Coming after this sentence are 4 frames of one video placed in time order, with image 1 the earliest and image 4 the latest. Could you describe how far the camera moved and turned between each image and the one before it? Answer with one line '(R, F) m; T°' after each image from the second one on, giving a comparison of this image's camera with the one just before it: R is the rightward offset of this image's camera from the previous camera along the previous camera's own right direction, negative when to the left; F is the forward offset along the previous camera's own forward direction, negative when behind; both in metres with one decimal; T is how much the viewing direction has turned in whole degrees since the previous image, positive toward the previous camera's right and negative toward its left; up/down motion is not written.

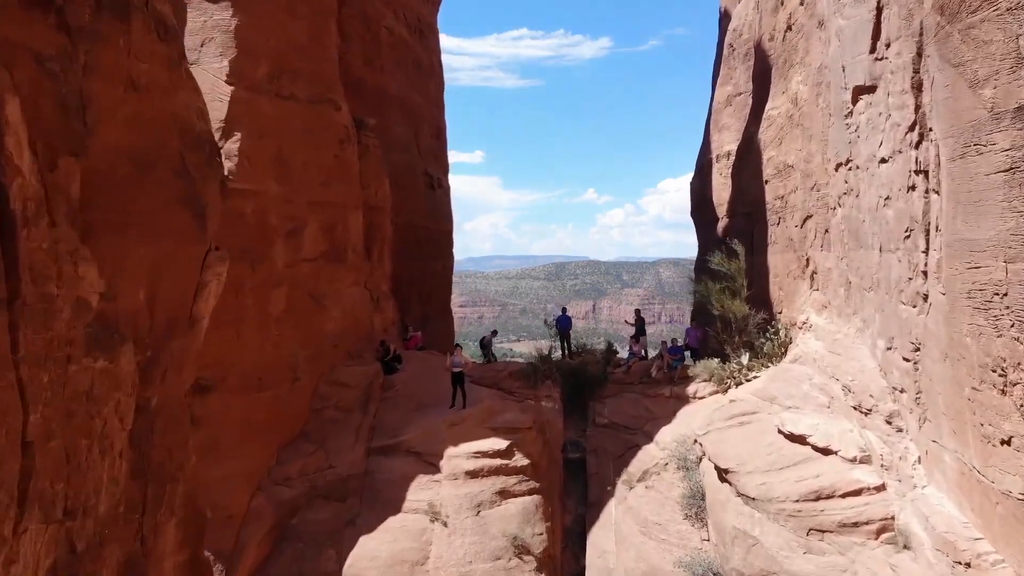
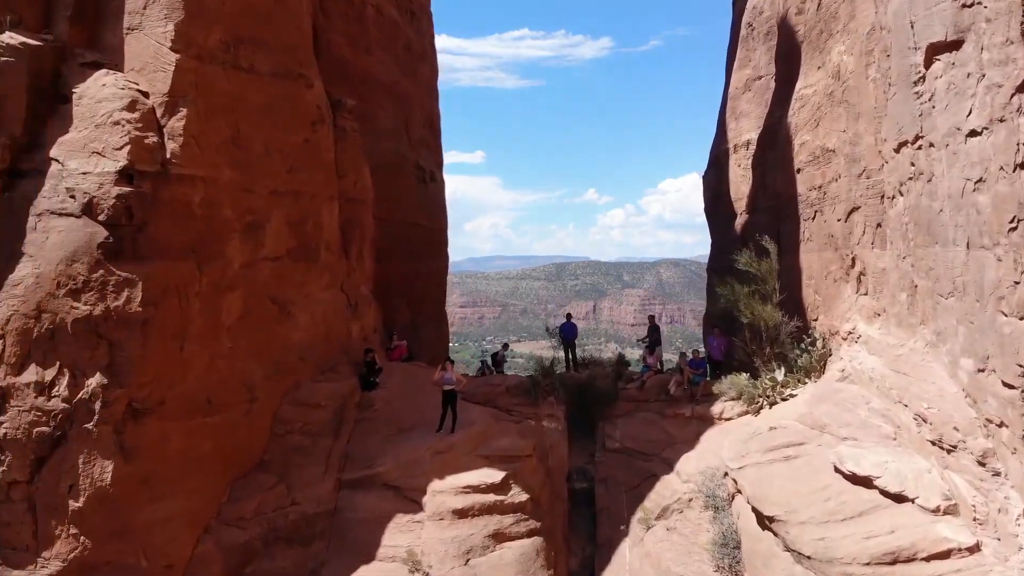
(+0.1, +1.5) m; 0°
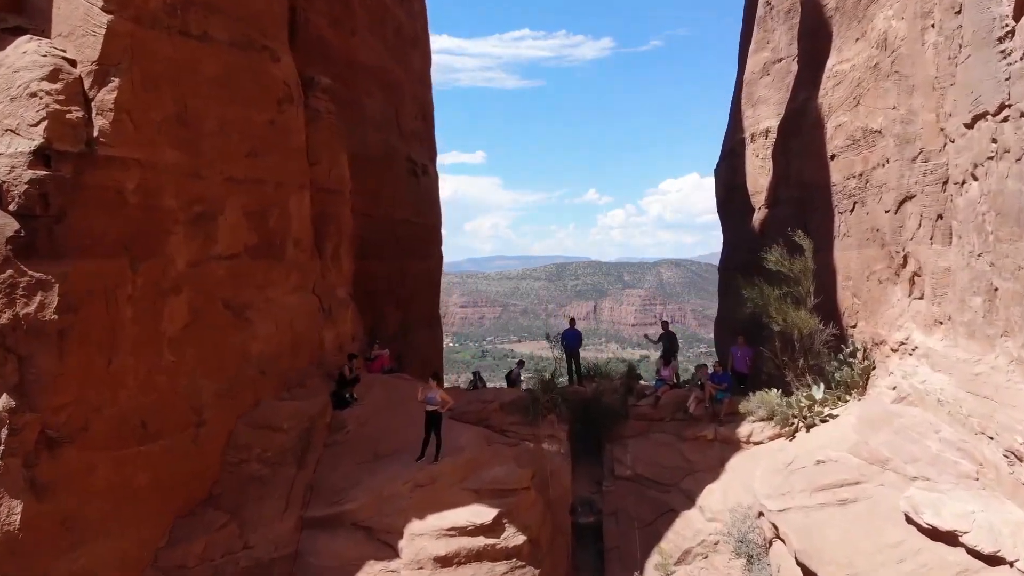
(+0.1, +1.3) m; 0°
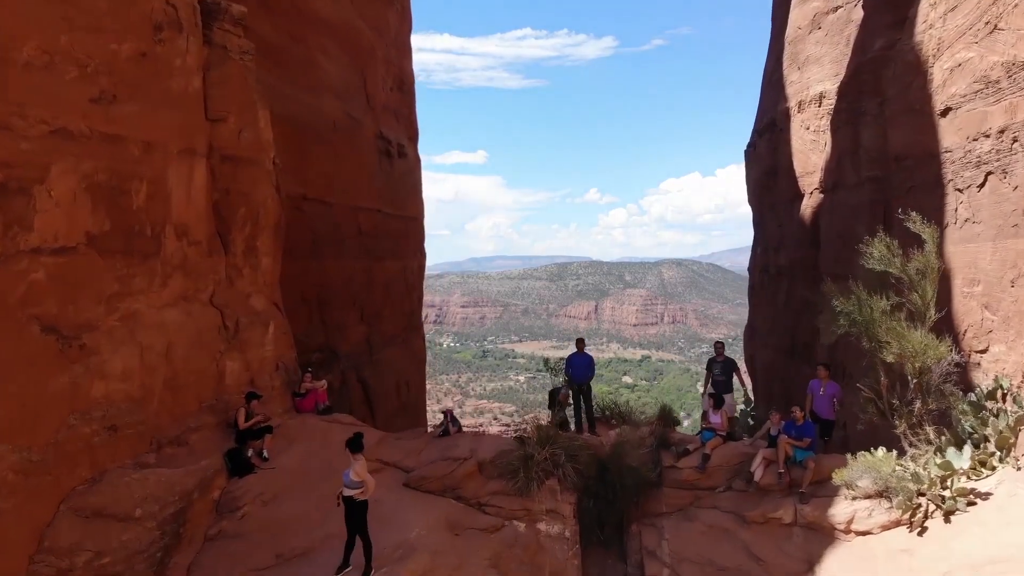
(+0.2, +2.7) m; 0°
